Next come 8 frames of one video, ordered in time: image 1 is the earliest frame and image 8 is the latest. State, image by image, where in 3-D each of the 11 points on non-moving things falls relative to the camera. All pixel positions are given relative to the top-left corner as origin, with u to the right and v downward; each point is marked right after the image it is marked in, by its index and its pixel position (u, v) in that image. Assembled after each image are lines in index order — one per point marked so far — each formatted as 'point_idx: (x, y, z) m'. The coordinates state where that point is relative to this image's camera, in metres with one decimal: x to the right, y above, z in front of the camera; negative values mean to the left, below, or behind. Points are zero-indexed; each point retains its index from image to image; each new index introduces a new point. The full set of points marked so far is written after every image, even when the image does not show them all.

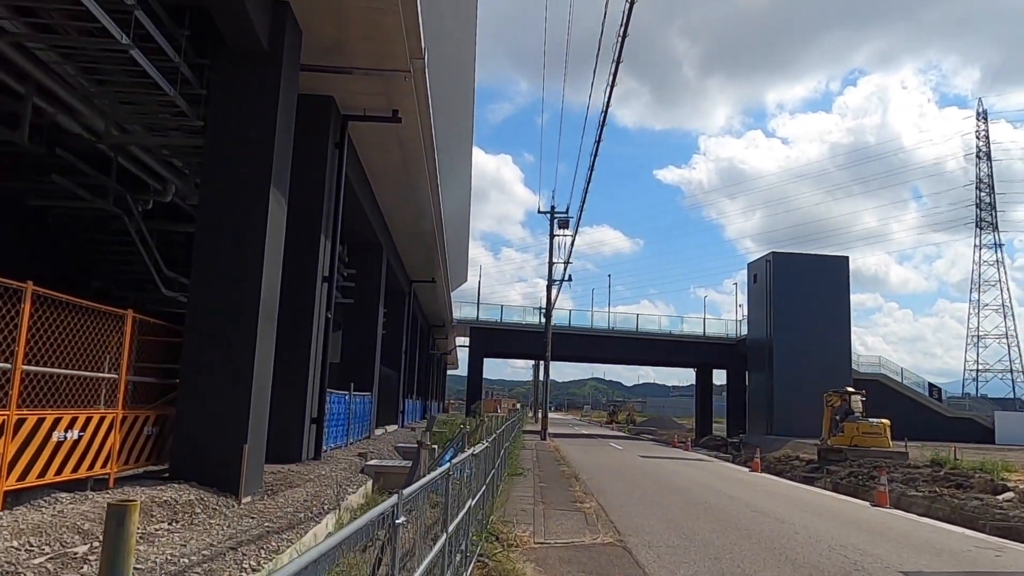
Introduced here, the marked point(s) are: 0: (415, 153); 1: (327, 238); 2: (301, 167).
0: (-1.7, +2.4, +13.5) m
1: (-2.8, +0.7, +11.2) m
2: (-3.1, +1.8, +10.9) m
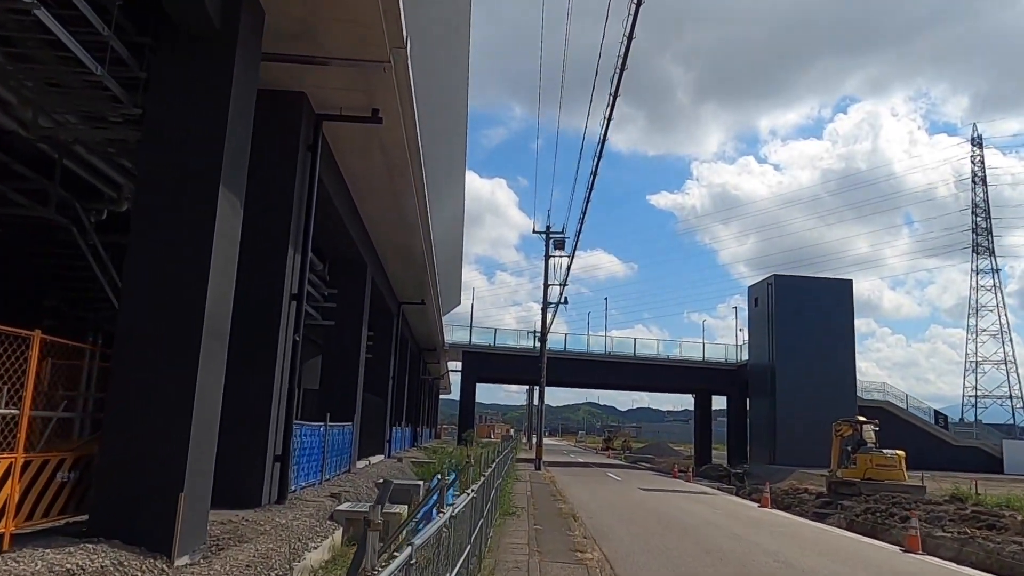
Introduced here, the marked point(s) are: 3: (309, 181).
0: (-1.8, +2.1, +12.3) m
1: (-2.9, +0.5, +10.0) m
2: (-3.2, +1.5, +9.7) m
3: (-2.8, +1.4, +10.2) m
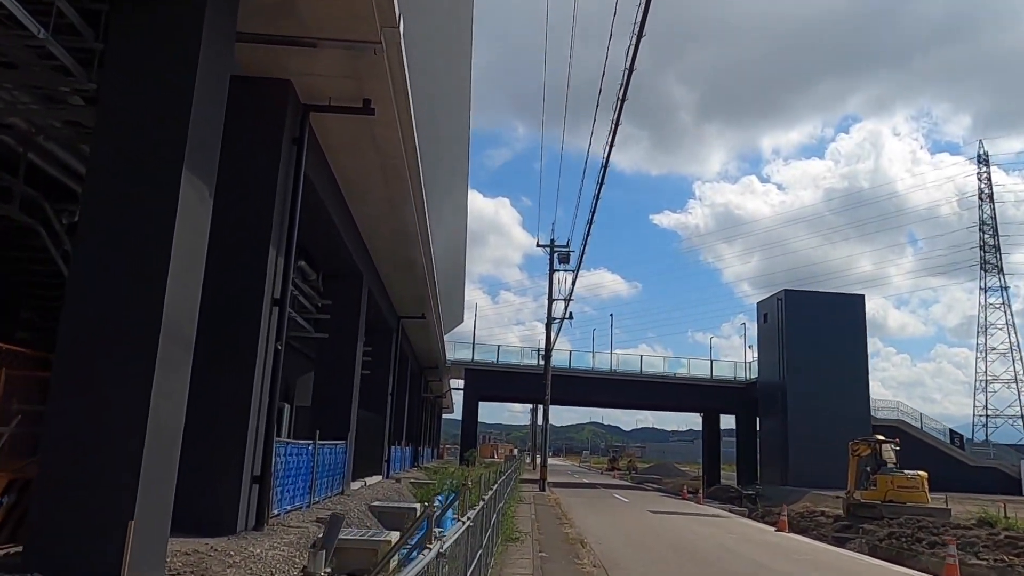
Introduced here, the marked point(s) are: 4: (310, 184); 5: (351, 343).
0: (-1.8, +2.0, +11.4) m
1: (-2.8, +0.4, +9.1) m
2: (-3.2, +1.5, +8.9) m
3: (-2.7, +1.4, +9.4) m
4: (-3.1, +1.6, +11.3) m
5: (-3.5, -1.2, +16.4) m
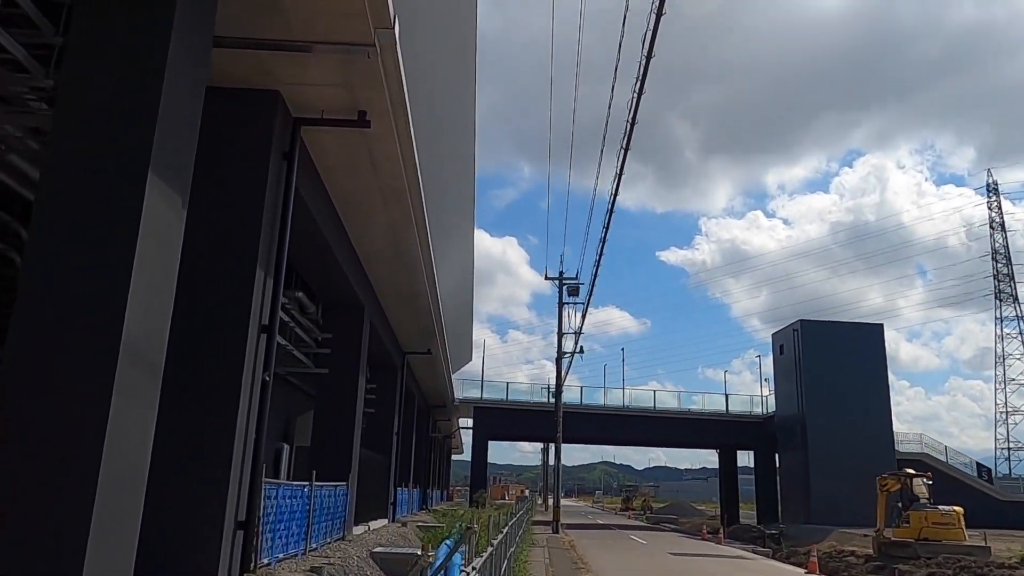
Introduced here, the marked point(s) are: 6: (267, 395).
0: (-1.7, +1.6, +10.8) m
1: (-2.7, +0.1, +8.4) m
2: (-3.1, +1.2, +8.2) m
3: (-2.7, +1.1, +8.7) m
4: (-3.0, +1.2, +10.6) m
5: (-3.3, -1.9, +15.6) m
6: (-2.7, -1.2, +8.3) m
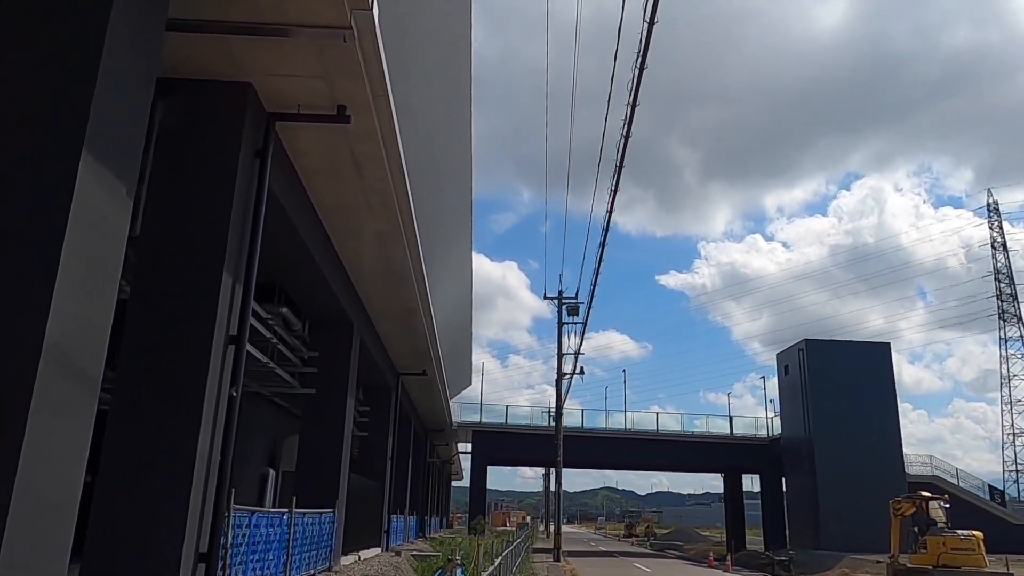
0: (-1.8, +1.5, +10.1) m
1: (-2.8, +0.1, +7.7) m
2: (-3.2, +1.1, +7.6) m
3: (-2.7, +1.0, +8.0) m
4: (-3.1, +1.0, +10.0) m
5: (-3.4, -2.2, +14.8) m
6: (-2.8, -1.3, +7.5) m
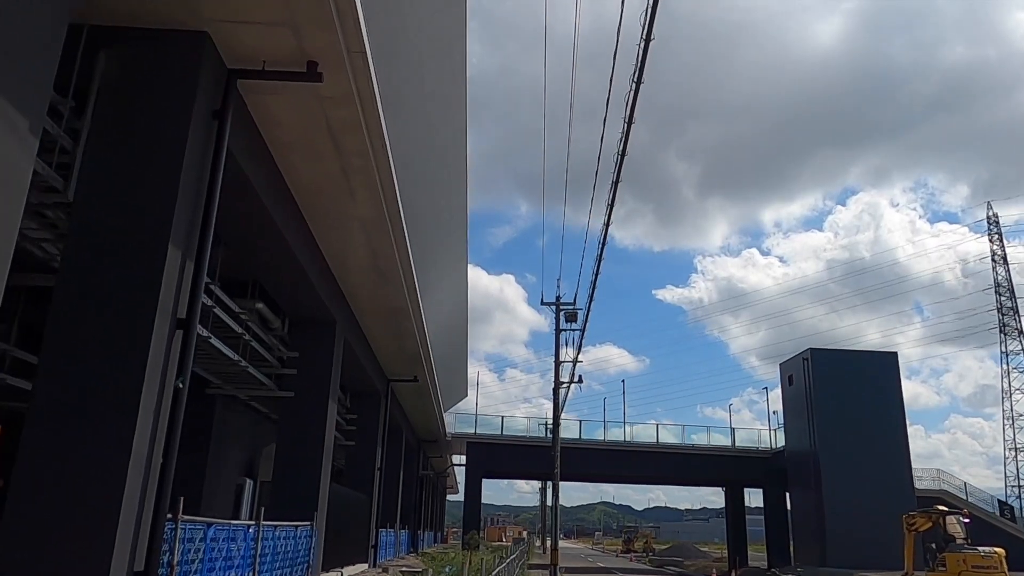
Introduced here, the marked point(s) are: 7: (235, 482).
0: (-1.9, +1.6, +9.2) m
1: (-2.9, +0.3, +6.7) m
2: (-3.2, +1.3, +6.6) m
3: (-2.8, +1.2, +7.0) m
4: (-3.1, +1.2, +9.0) m
5: (-3.5, -2.1, +13.8) m
6: (-2.9, -1.0, +6.5) m
7: (-5.4, -3.8, +14.6) m
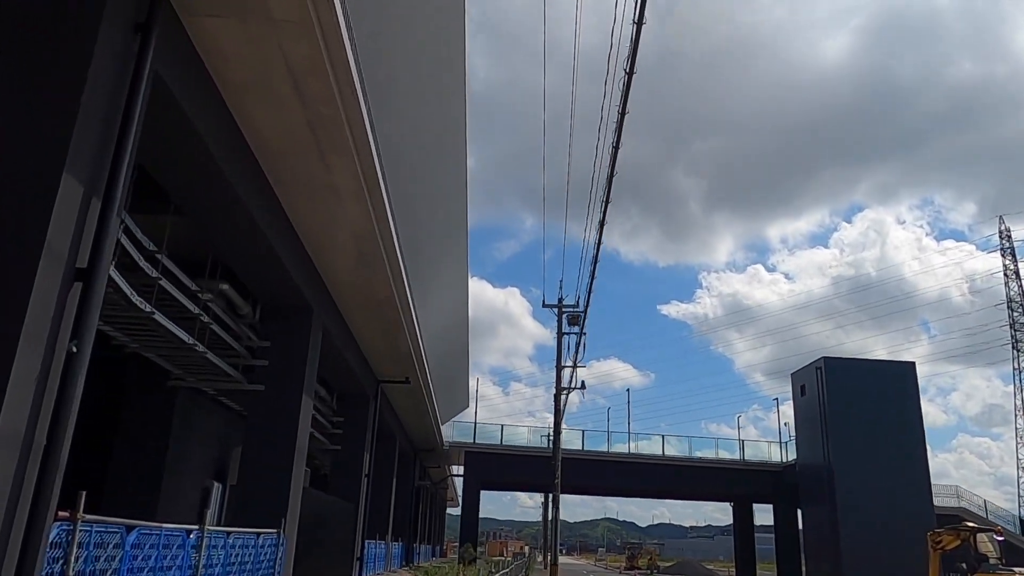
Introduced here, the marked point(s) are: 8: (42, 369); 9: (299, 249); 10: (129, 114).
0: (-2.0, +2.0, +7.9) m
1: (-3.0, +0.7, +5.5) m
2: (-3.4, +1.8, +5.3) m
3: (-2.9, +1.6, +5.8) m
4: (-3.2, +1.6, +7.7) m
5: (-3.6, -1.8, +12.5) m
6: (-3.0, -0.6, +5.2) m
7: (-5.5, -3.5, +13.3) m
8: (-3.1, -0.5, +5.0) m
9: (-3.3, +0.6, +11.9) m
10: (-2.9, +1.4, +5.8) m
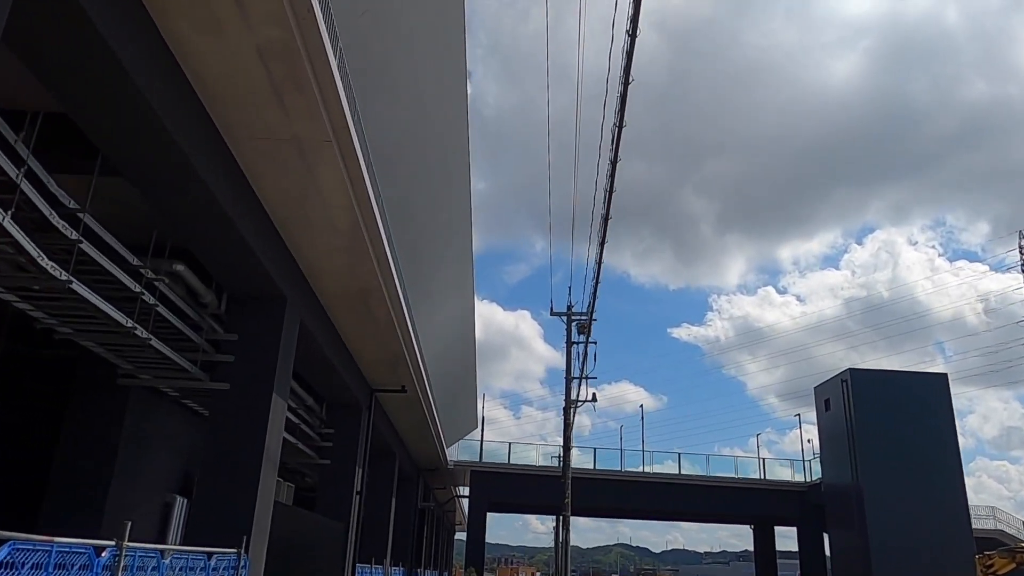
0: (-2.1, +2.3, +6.5) m
1: (-3.2, +1.1, +4.0) m
2: (-3.5, +2.2, +3.9) m
3: (-3.1, +2.0, +4.4) m
4: (-3.3, +1.9, +6.3) m
5: (-3.6, -1.6, +10.9) m
6: (-3.1, -0.2, +3.7) m
7: (-5.5, -3.3, +11.8) m
8: (-3.2, -0.1, +3.5) m
9: (-3.4, +0.8, +10.4) m
10: (-3.0, +1.9, +4.3) m
